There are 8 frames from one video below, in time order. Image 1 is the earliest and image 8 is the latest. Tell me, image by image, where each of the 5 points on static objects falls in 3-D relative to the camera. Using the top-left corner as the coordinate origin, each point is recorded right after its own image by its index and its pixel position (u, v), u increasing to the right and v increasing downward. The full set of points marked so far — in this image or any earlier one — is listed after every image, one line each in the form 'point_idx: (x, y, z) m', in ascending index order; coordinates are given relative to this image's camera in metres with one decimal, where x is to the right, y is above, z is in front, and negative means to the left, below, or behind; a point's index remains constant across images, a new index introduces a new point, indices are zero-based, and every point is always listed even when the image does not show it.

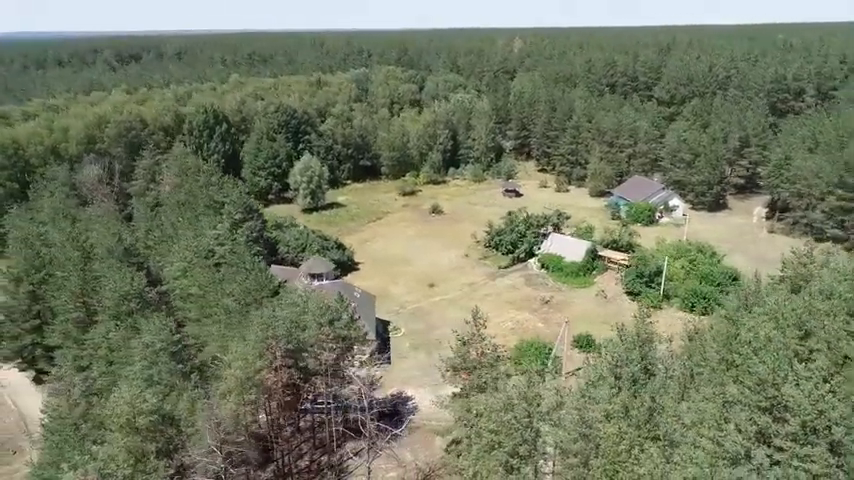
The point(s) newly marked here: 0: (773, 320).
0: (+11.3, -2.7, +19.2) m
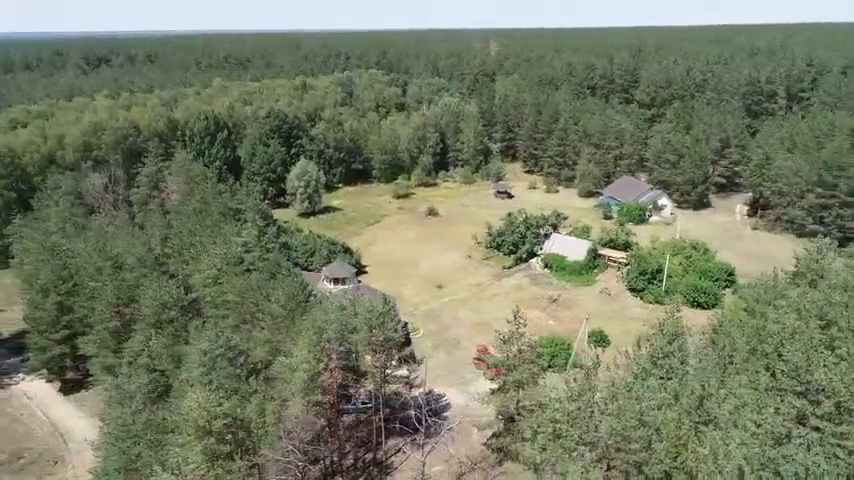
0: (+13.1, -2.6, +20.9) m
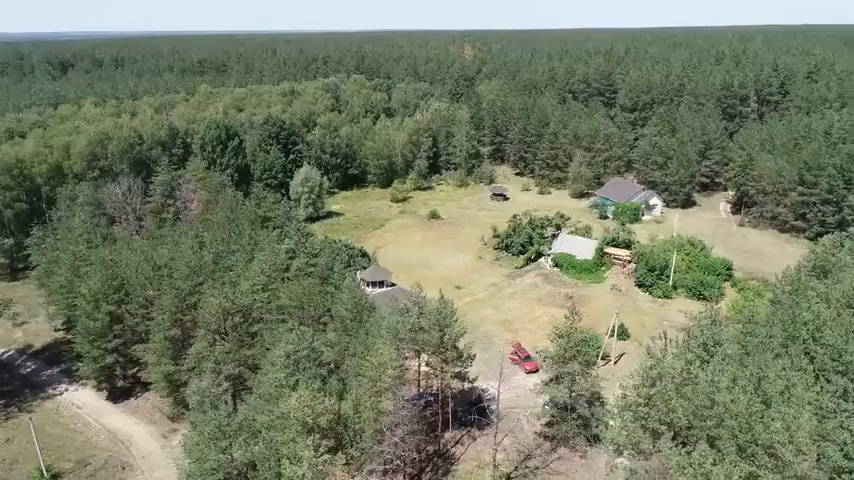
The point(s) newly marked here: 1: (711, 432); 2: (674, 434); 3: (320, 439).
0: (+15.7, -2.5, +23.4) m
1: (+8.4, -5.8, +17.9) m
2: (+7.4, -5.9, +18.3) m
3: (-3.3, -6.3, +19.1) m
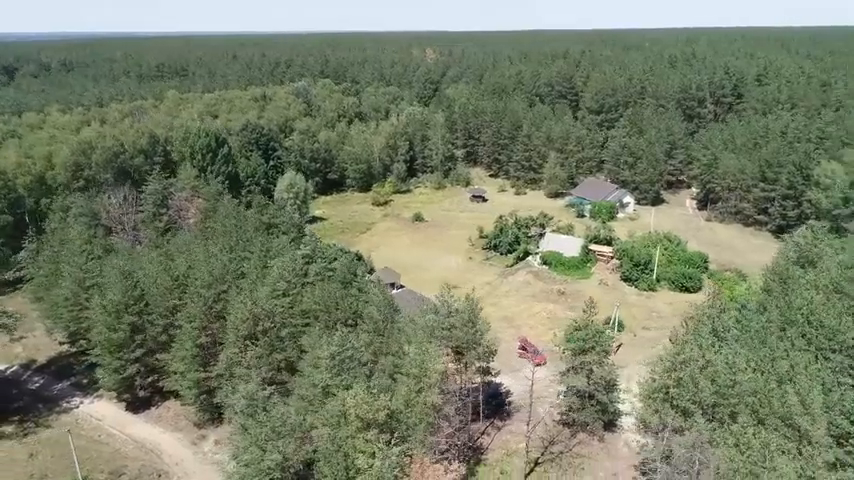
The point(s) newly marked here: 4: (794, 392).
0: (+16.9, -2.2, +26.0) m
1: (+10.2, -5.6, +20.0) m
2: (+9.2, -5.8, +20.3) m
3: (-1.6, -6.5, +20.2) m
4: (+12.1, -5.1, +19.8) m
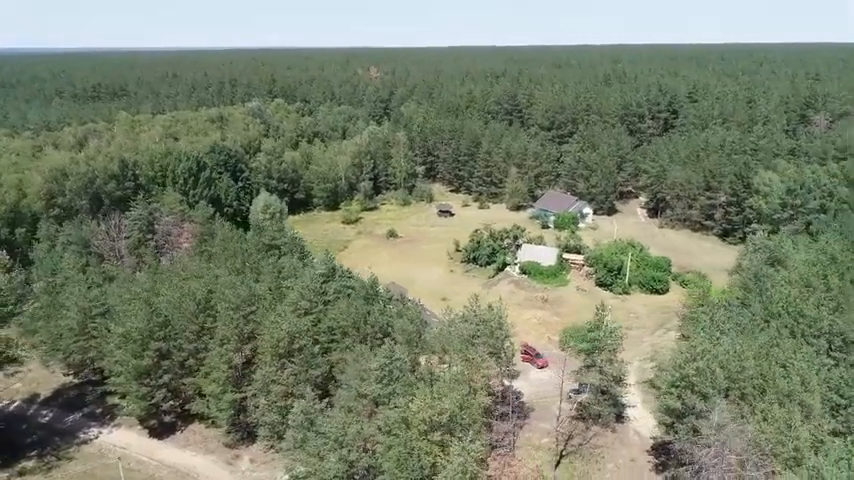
0: (+18.2, -2.3, +30.0) m
1: (+12.3, -5.8, +23.1) m
2: (+11.3, -6.0, +23.3) m
3: (+0.6, -7.1, +22.0) m
4: (+14.2, -5.2, +23.2) m
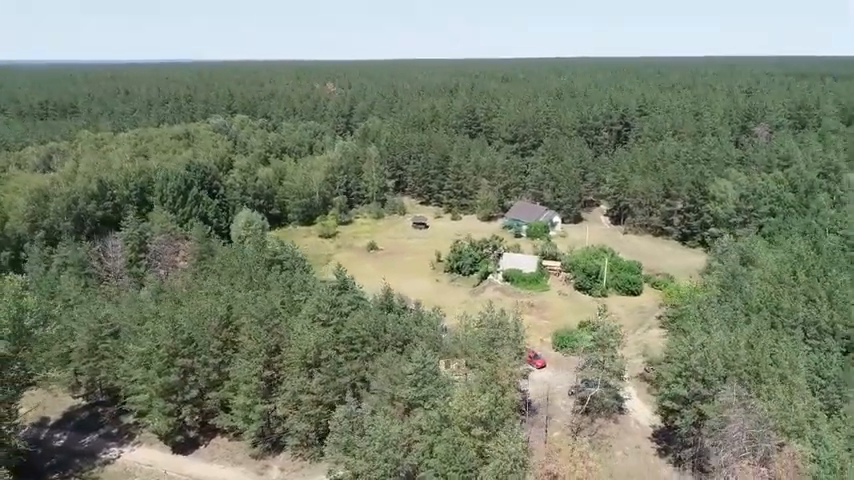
0: (+18.9, -2.4, +33.5) m
1: (+13.8, -5.9, +26.1) m
2: (+12.8, -6.1, +26.2) m
3: (+2.3, -7.5, +23.9) m
4: (+15.6, -5.3, +26.3) m
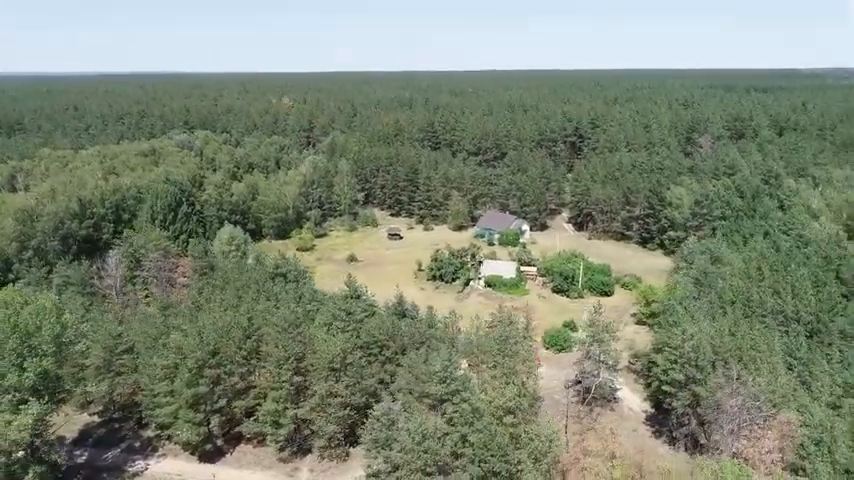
0: (+19.3, -2.4, +37.6) m
1: (+15.0, -6.0, +29.7) m
2: (+14.0, -6.2, +29.7) m
3: (+3.8, -7.8, +26.4) m
4: (+16.8, -5.2, +30.1) m
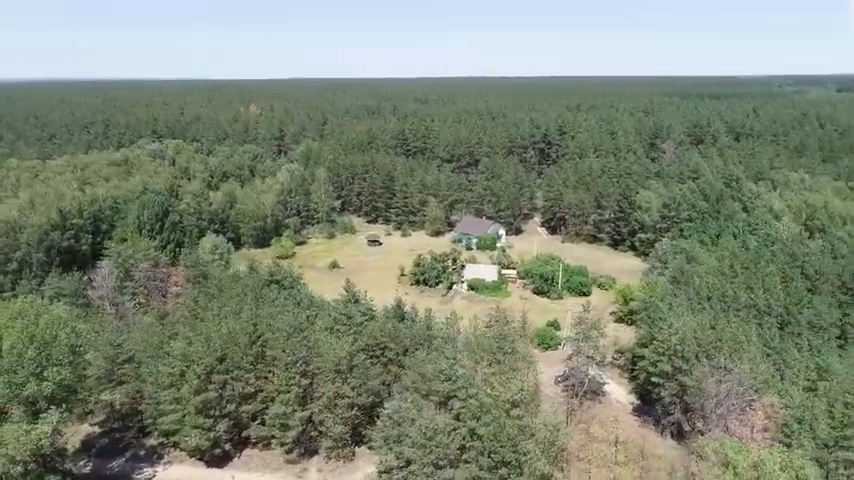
0: (+18.9, -2.4, +40.2) m
1: (+15.3, -5.9, +32.0) m
2: (+14.2, -6.2, +31.9) m
3: (+4.3, -7.9, +27.9) m
4: (+17.0, -5.2, +32.5) m
